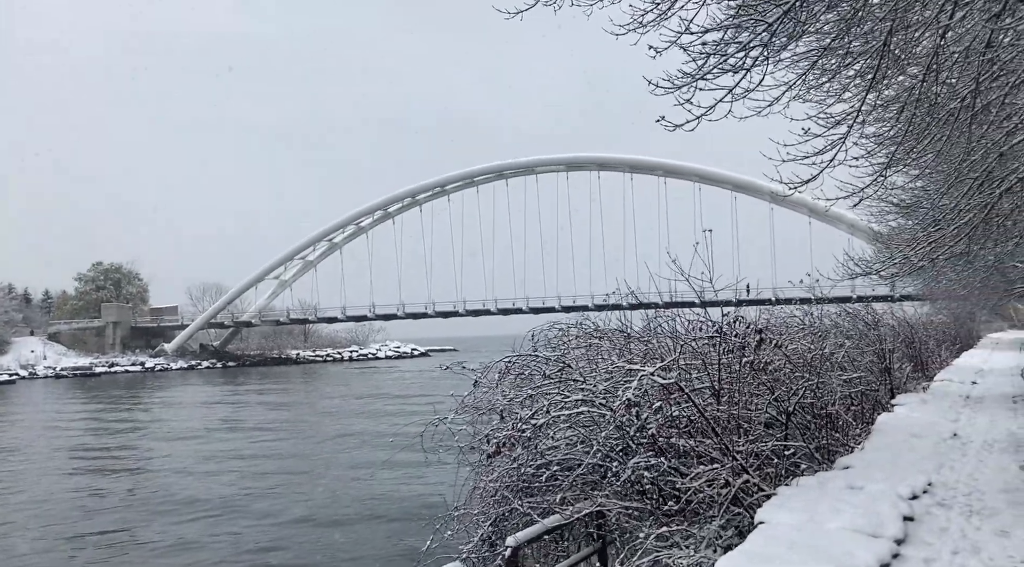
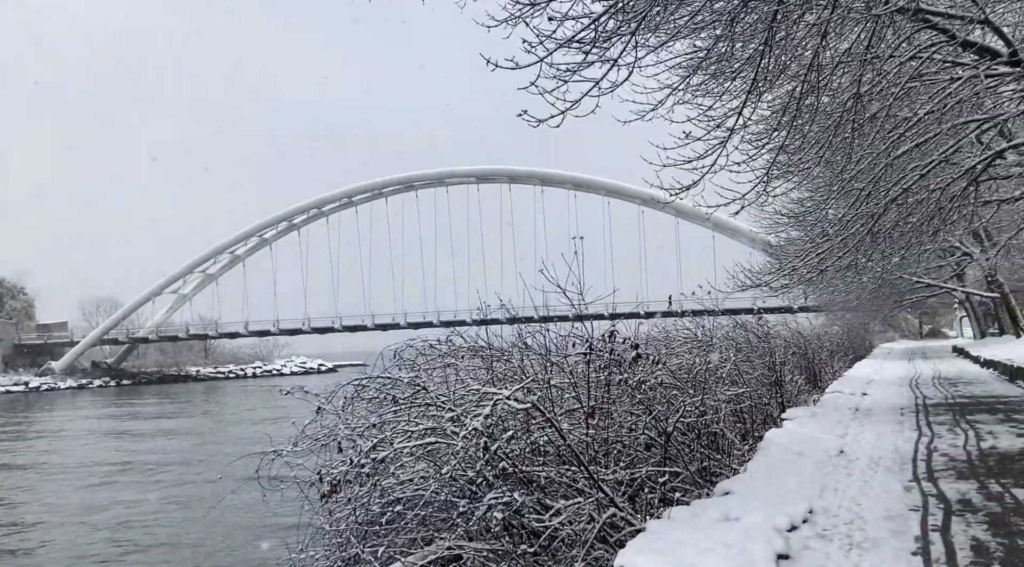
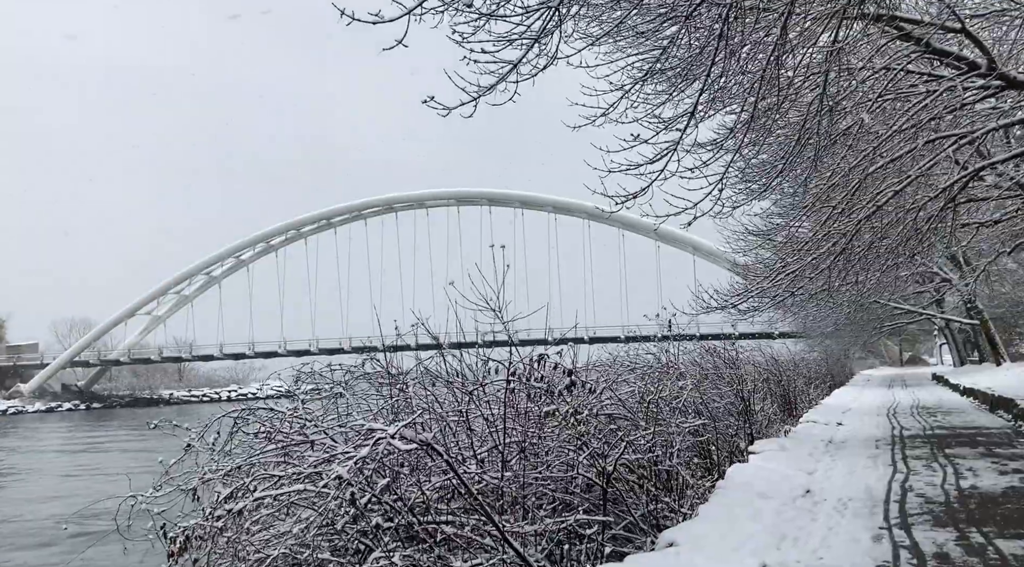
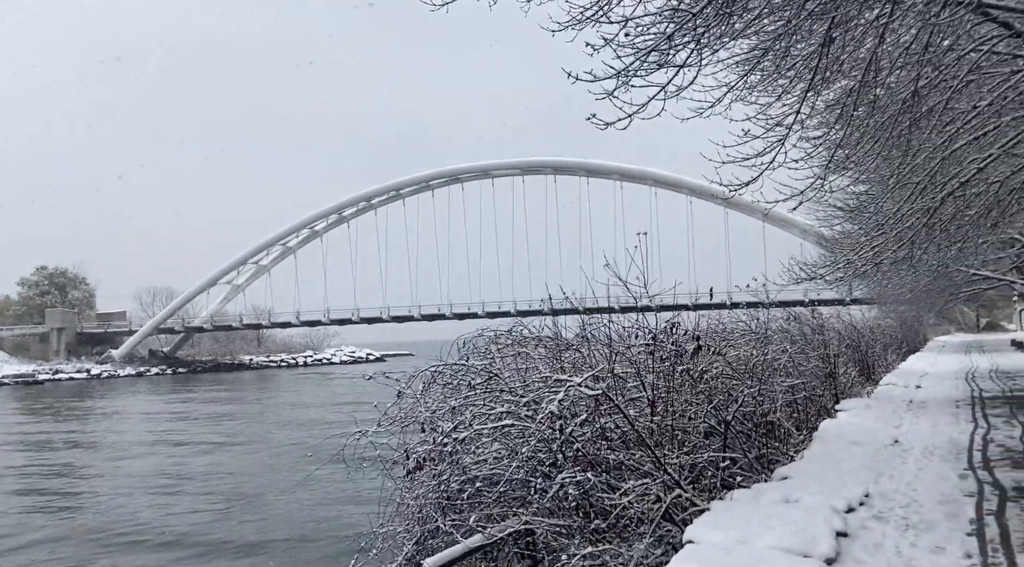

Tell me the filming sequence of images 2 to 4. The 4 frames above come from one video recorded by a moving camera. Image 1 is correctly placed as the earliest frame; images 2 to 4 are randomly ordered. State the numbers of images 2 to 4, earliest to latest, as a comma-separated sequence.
4, 2, 3
